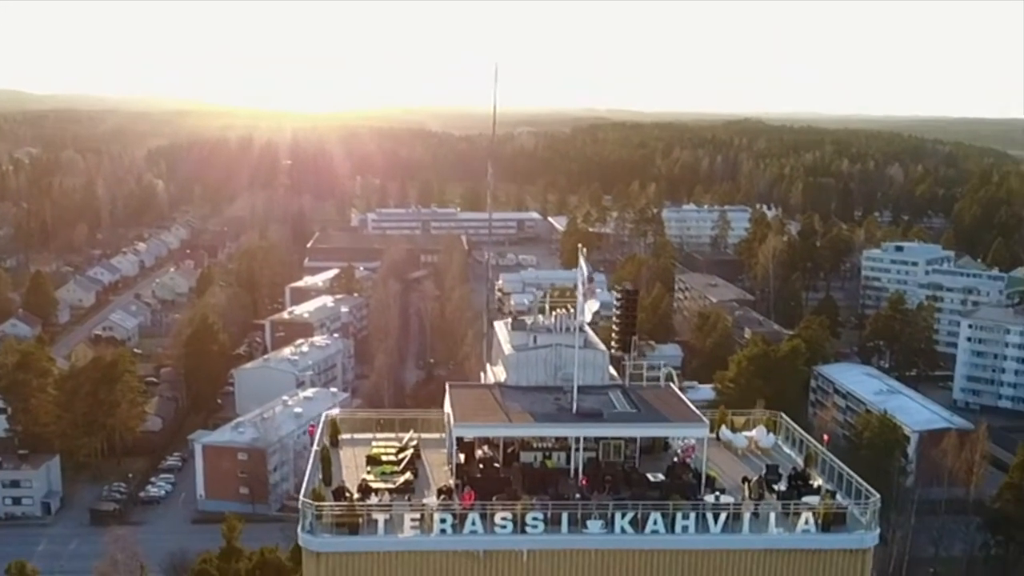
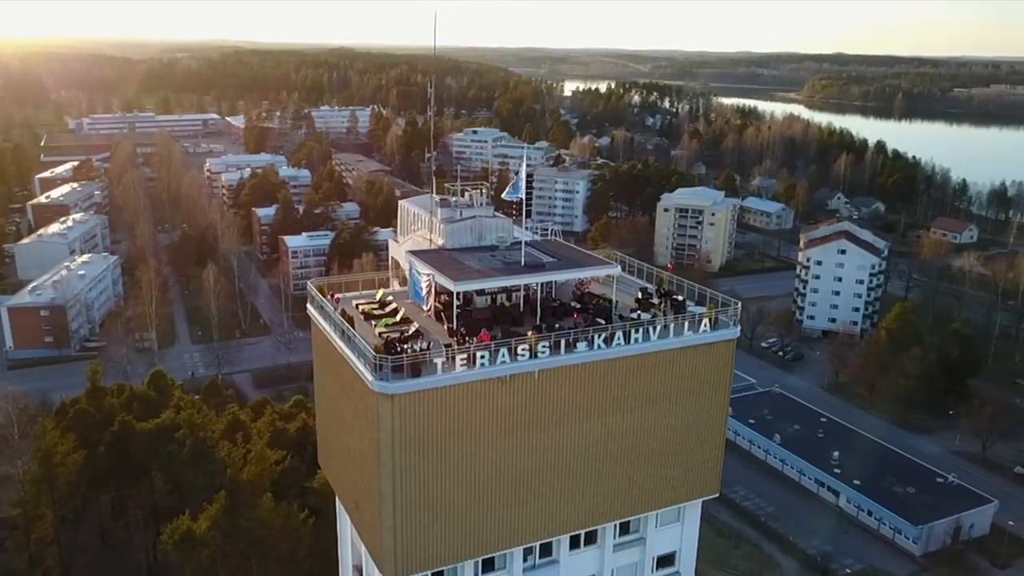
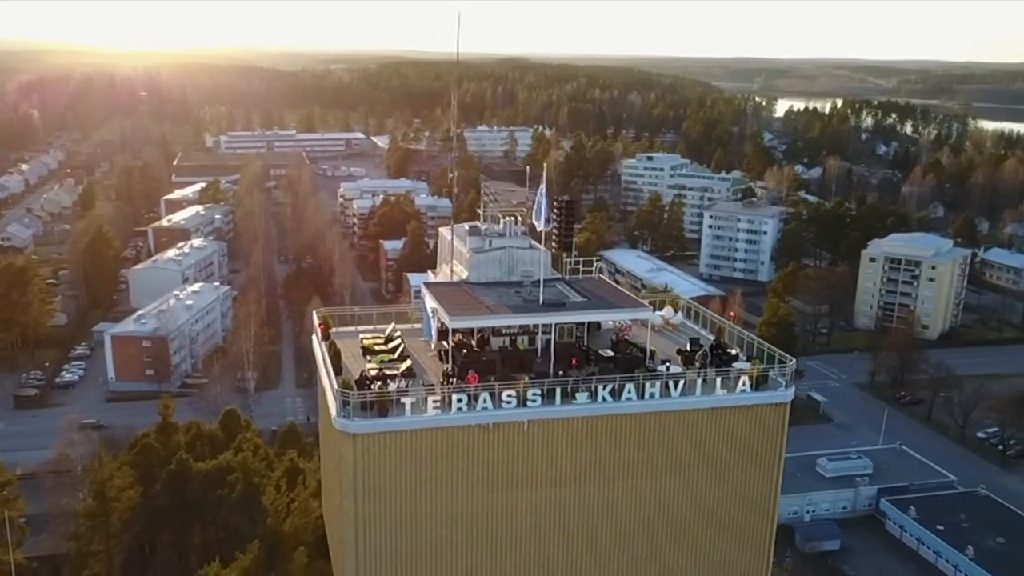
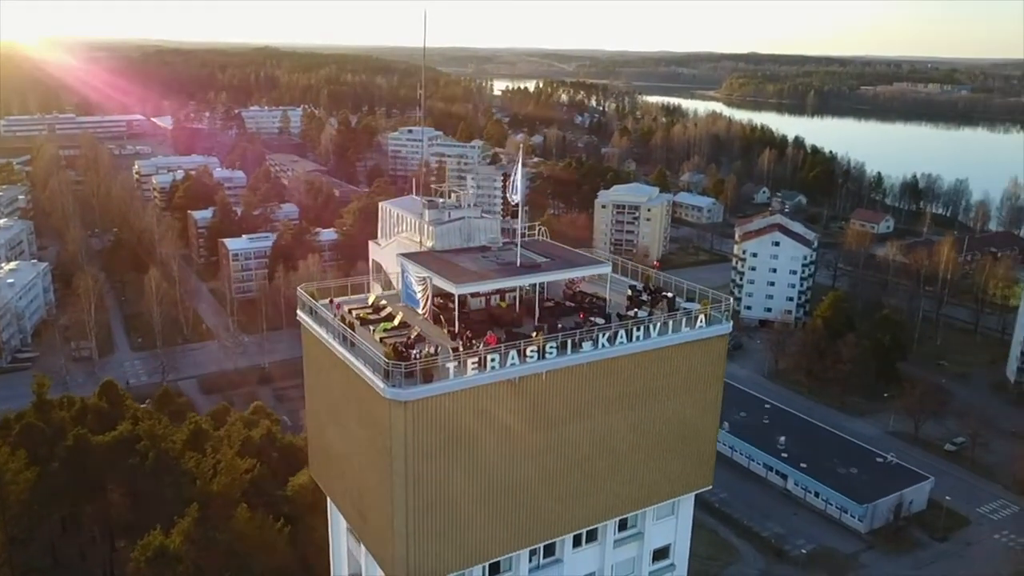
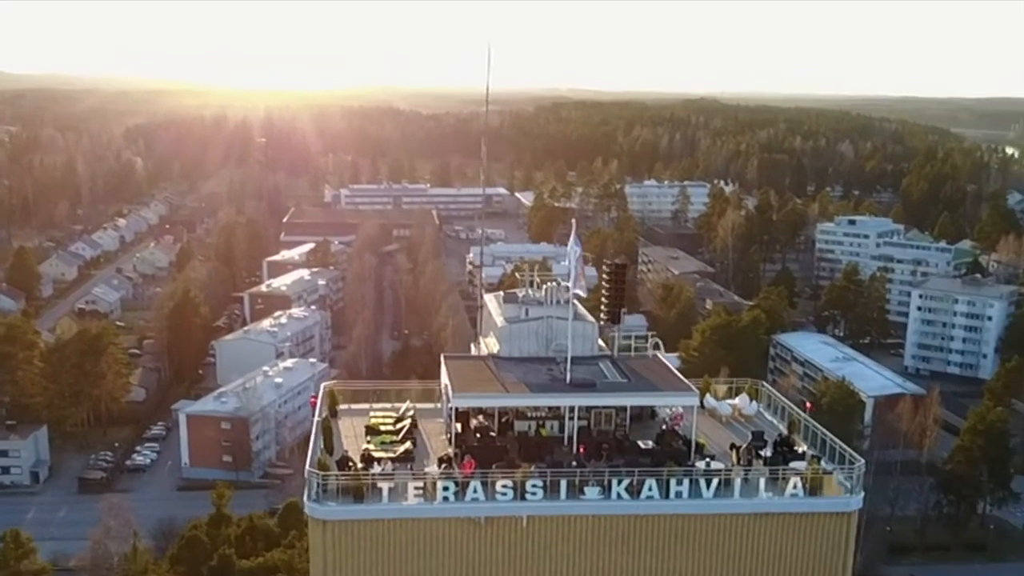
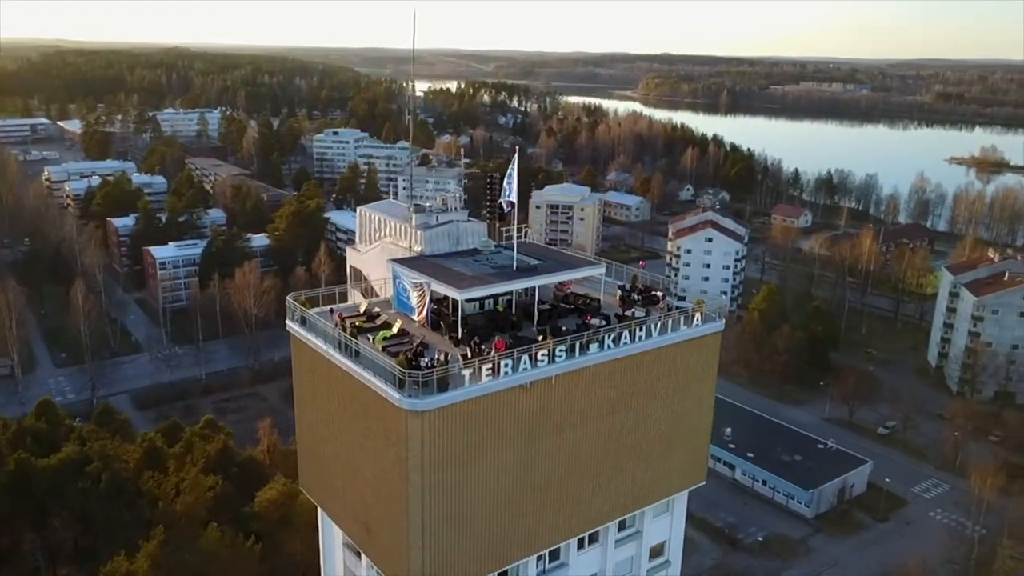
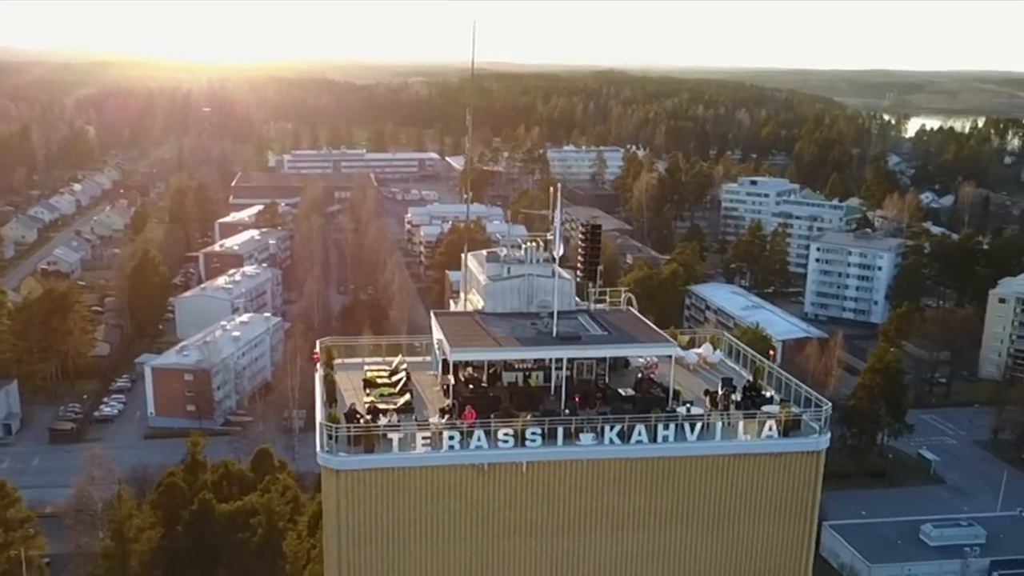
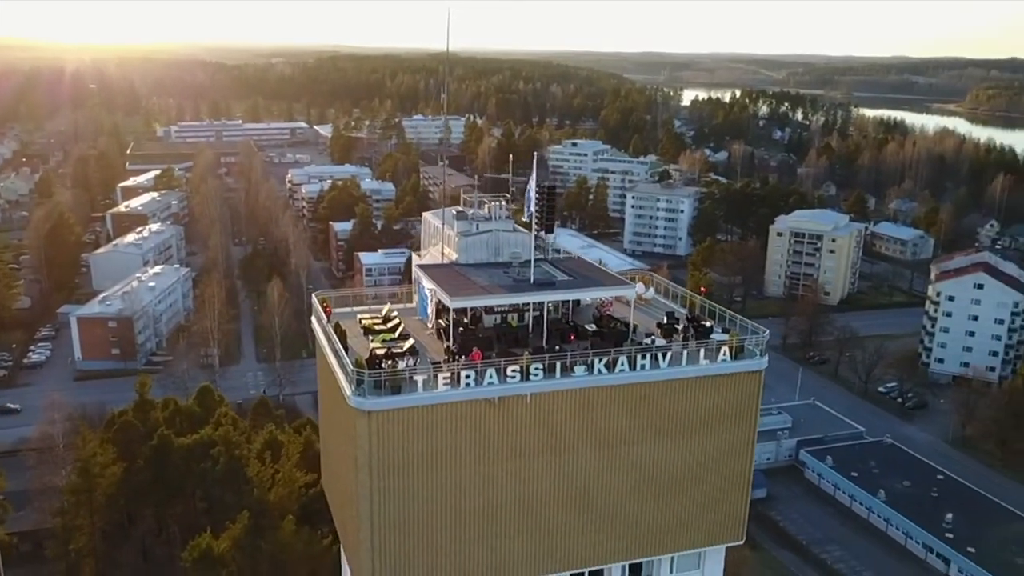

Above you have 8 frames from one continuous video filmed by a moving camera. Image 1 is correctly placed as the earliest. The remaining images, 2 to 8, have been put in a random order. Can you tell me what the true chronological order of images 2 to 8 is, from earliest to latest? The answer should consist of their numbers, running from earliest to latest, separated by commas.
5, 7, 3, 8, 2, 4, 6
